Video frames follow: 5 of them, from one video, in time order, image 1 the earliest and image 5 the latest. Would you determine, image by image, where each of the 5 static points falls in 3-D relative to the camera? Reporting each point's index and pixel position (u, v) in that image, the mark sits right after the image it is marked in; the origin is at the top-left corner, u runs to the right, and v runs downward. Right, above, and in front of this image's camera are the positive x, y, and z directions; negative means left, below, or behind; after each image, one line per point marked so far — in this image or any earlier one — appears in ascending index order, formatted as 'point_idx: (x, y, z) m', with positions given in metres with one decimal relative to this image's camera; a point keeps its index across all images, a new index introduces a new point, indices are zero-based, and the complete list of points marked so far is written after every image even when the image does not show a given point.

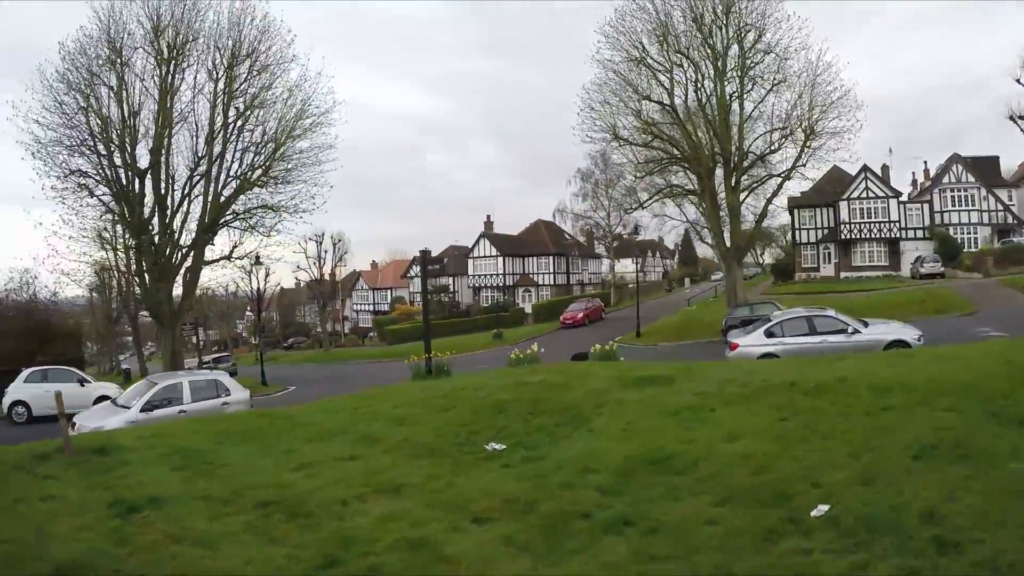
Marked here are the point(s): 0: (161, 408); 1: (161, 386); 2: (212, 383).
0: (-7.4, -2.5, +15.7) m
1: (-7.6, -2.1, +16.0) m
2: (-6.8, -2.1, +16.7) m
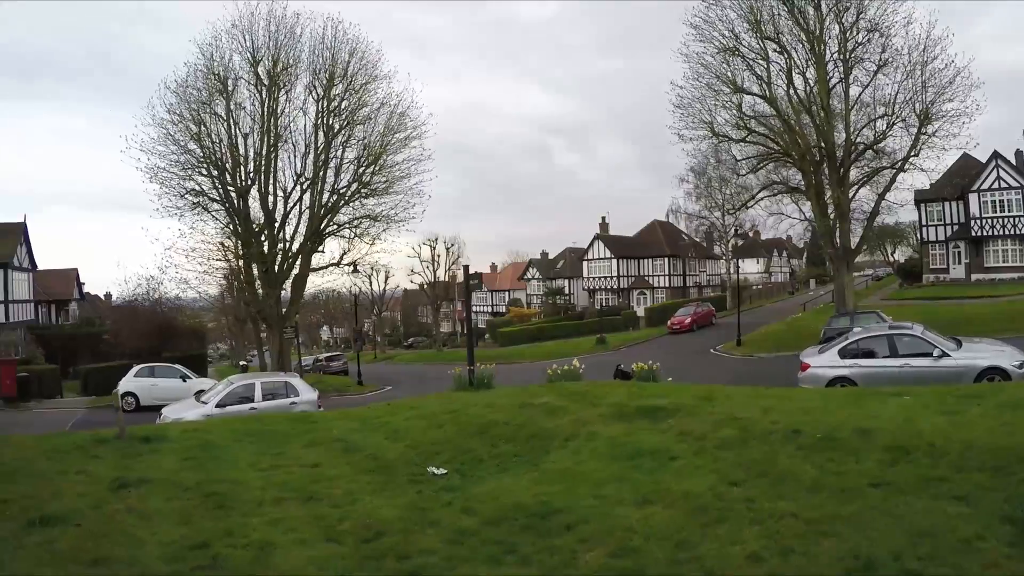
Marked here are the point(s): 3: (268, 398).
0: (-6.4, -2.7, +17.2) m
1: (-6.5, -2.2, +17.6) m
2: (-5.7, -2.3, +18.1) m
3: (-5.9, -2.6, +17.7) m
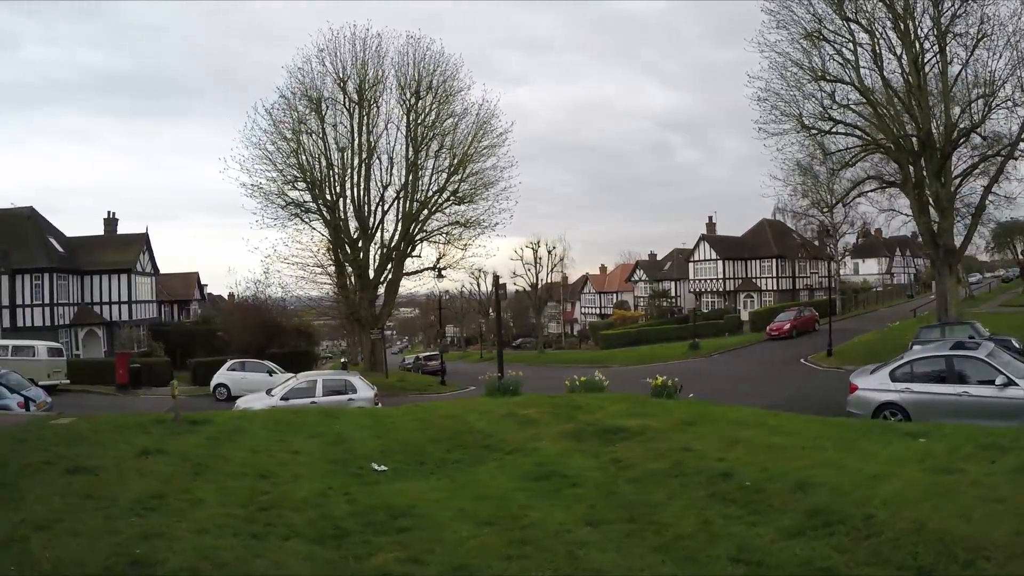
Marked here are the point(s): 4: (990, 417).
0: (-5.4, -2.8, +18.8) m
1: (-5.4, -2.4, +19.2) m
2: (-4.5, -2.4, +19.5) m
3: (-4.8, -2.7, +19.1) m
4: (+9.3, -2.5, +14.2) m
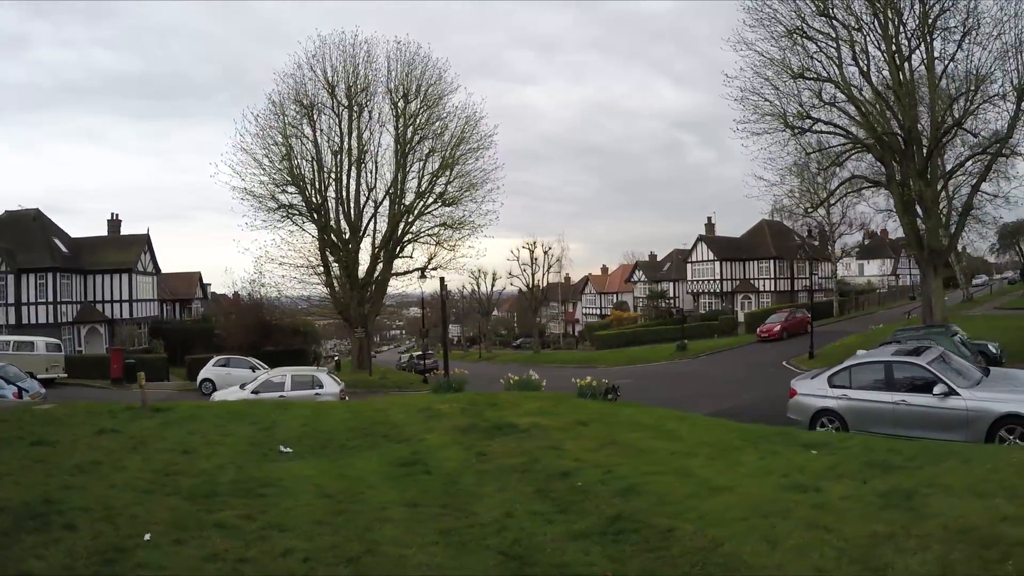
0: (-6.5, -2.8, +19.6) m
1: (-6.4, -2.4, +20.0) m
2: (-5.5, -2.4, +20.2) m
3: (-5.8, -2.7, +19.9) m
4: (+7.9, -2.6, +14.1) m
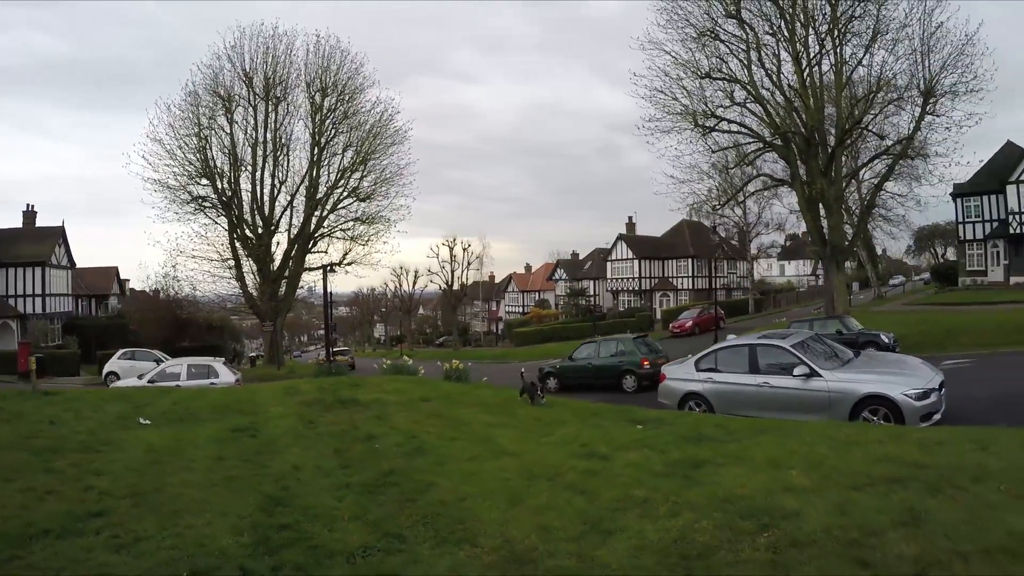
0: (-9.2, -2.6, +19.7) m
1: (-9.2, -2.1, +20.1) m
2: (-8.2, -2.2, +20.3) m
3: (-8.5, -2.5, +19.9) m
4: (+5.4, -2.4, +14.7) m
